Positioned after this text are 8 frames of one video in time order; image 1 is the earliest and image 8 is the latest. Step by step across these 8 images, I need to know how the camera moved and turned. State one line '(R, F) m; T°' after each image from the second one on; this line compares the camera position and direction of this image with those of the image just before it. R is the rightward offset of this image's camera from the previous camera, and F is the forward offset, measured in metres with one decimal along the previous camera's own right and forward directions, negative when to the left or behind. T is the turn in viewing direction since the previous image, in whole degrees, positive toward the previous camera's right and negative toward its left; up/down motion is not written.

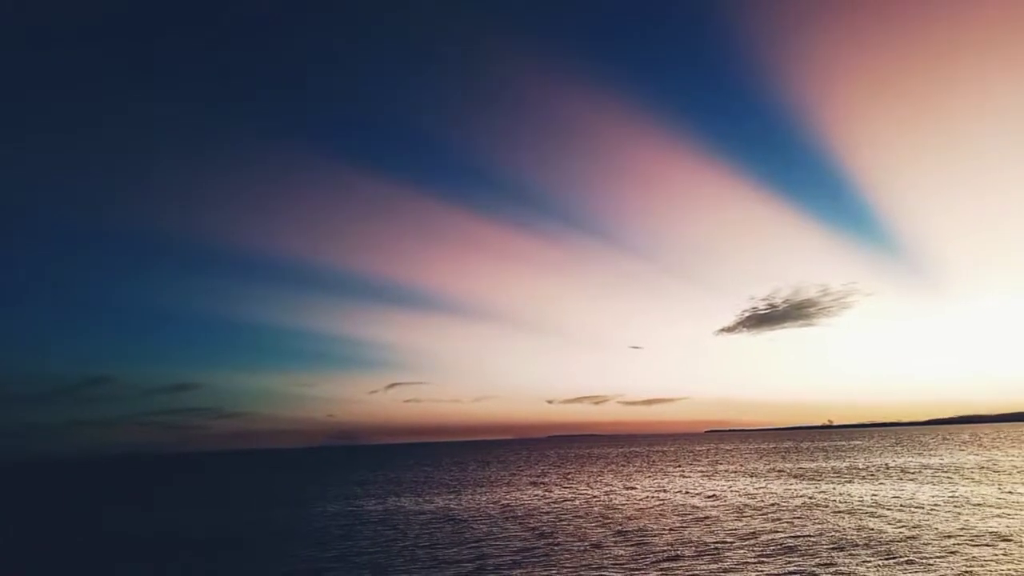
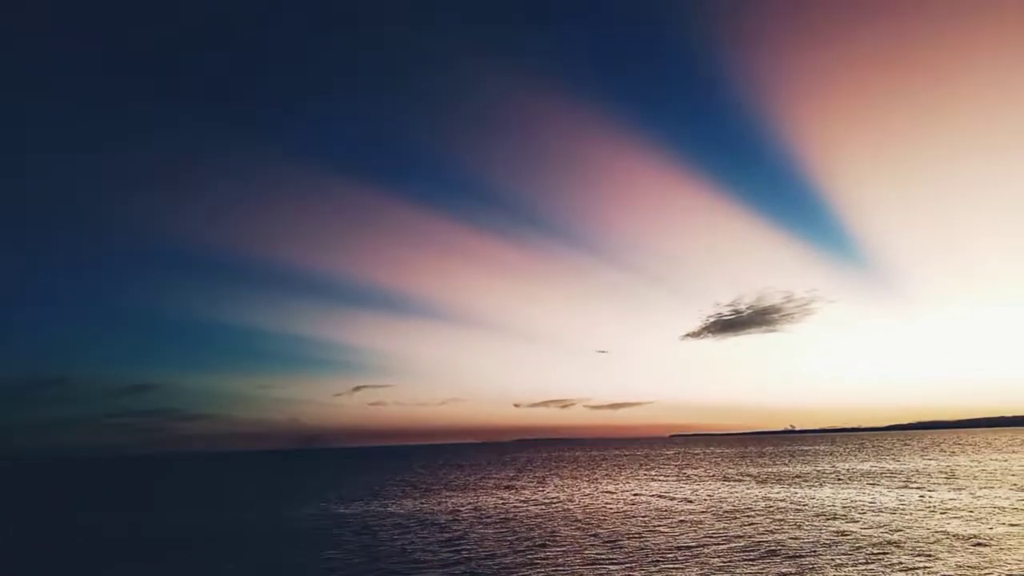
(-0.4, +0.3) m; +2°
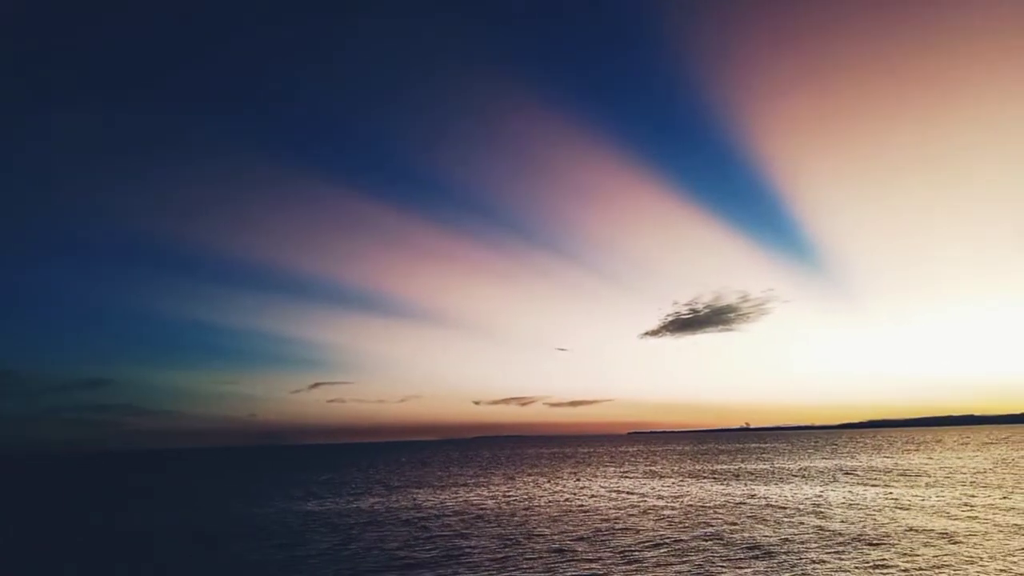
(-0.6, +0.3) m; +3°
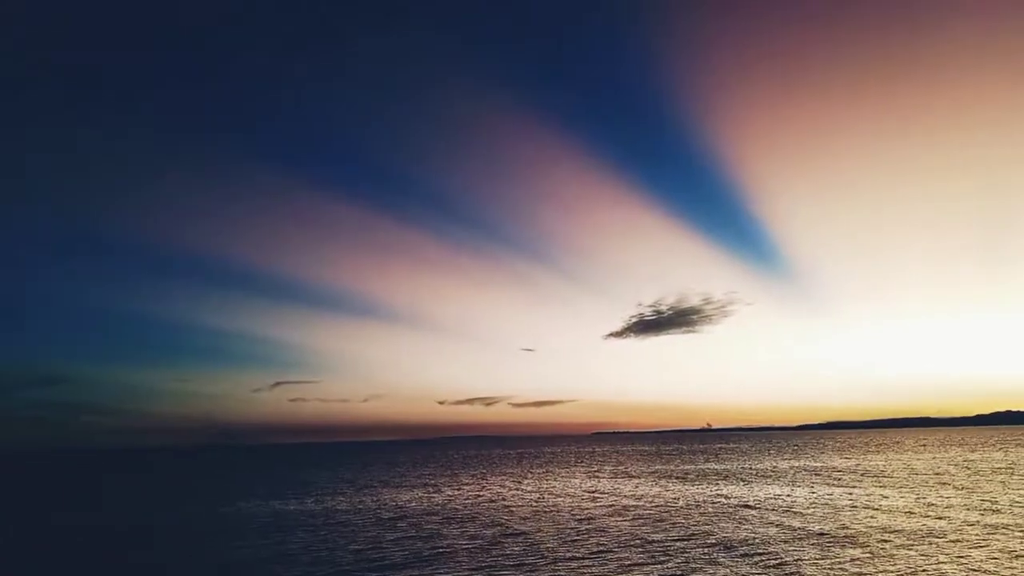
(-0.3, 0.0) m; +2°
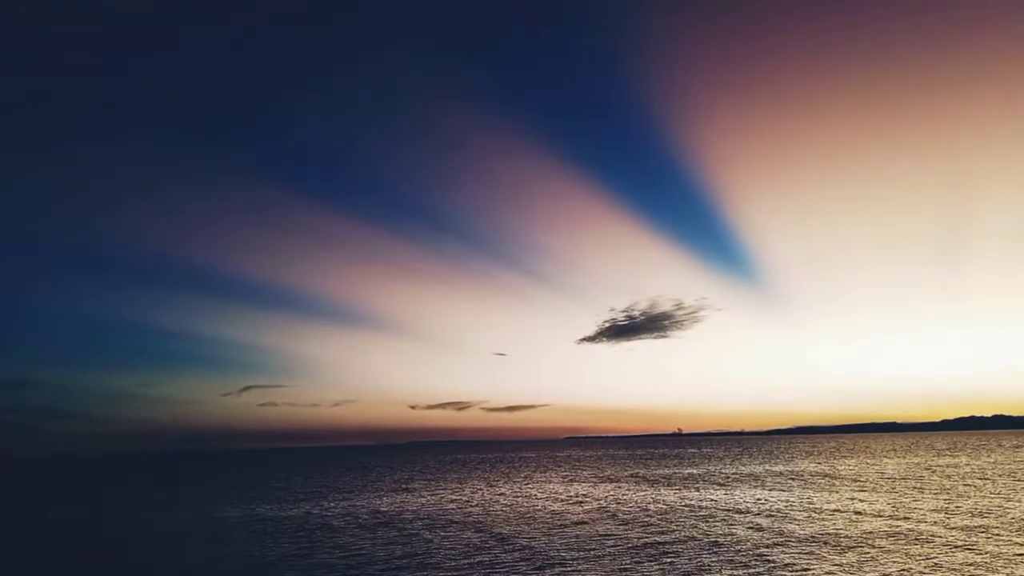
(-0.3, +0.1) m; +2°
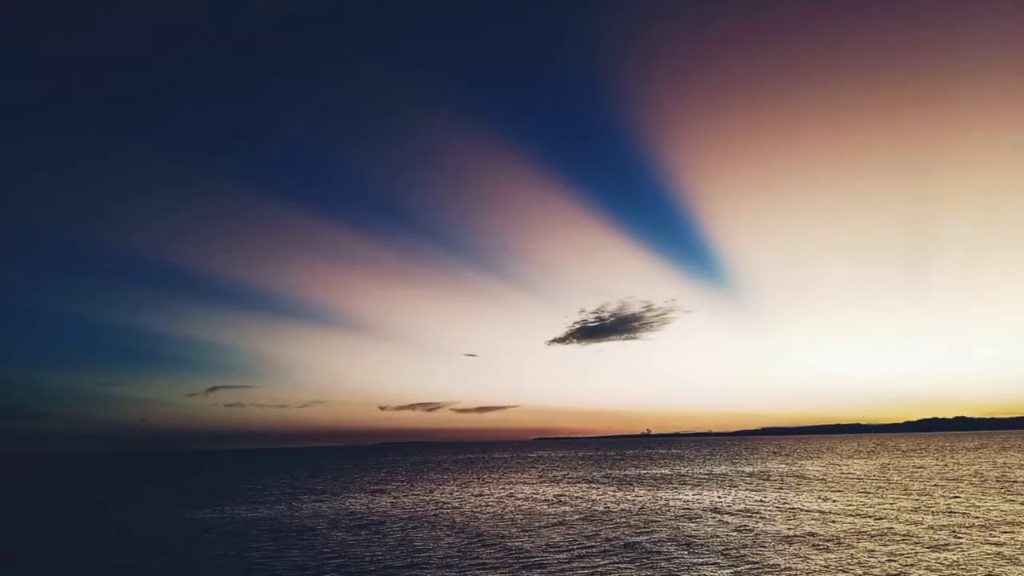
(-0.3, 0.0) m; +2°
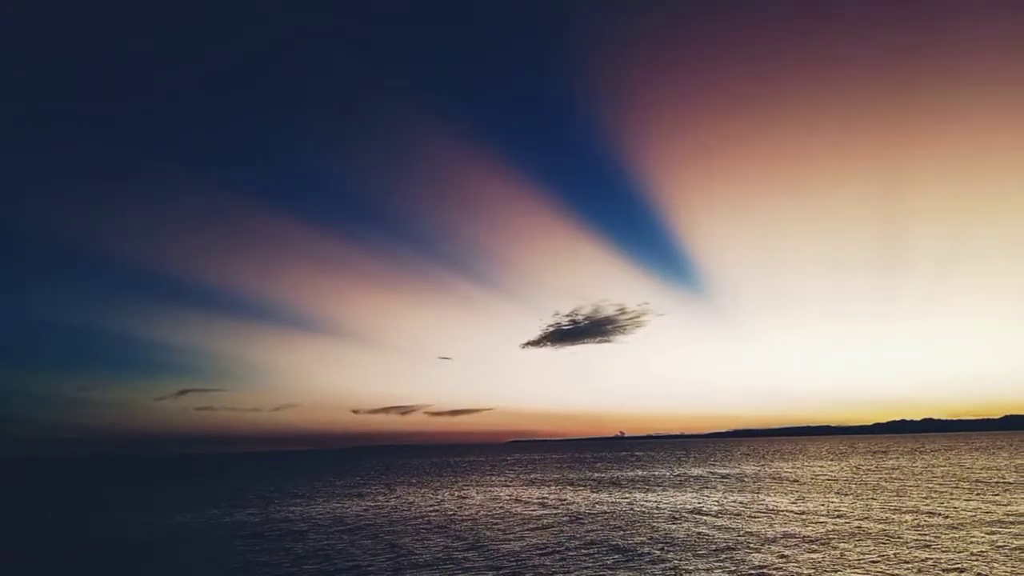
(-0.5, -0.2) m; +2°
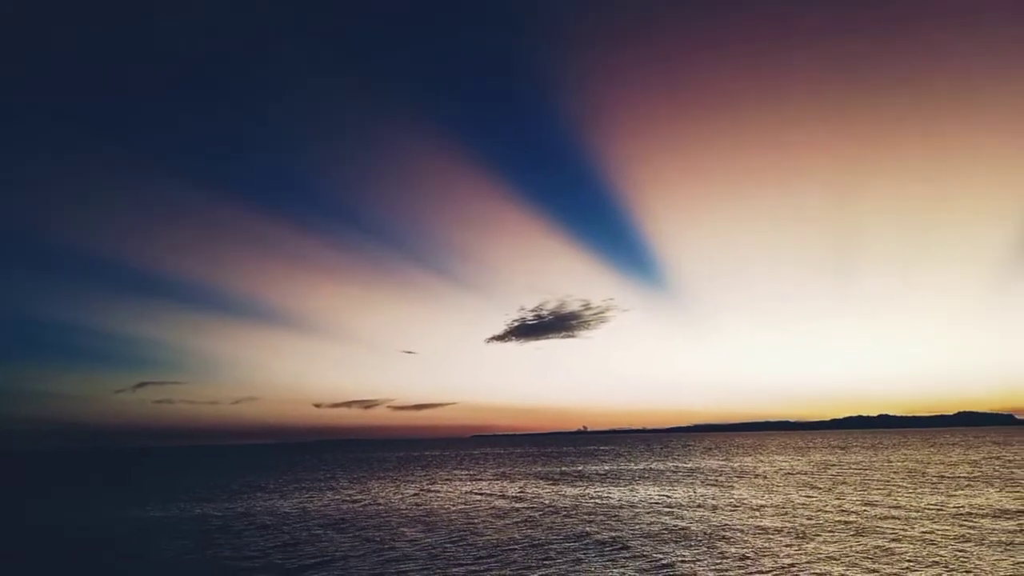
(-0.5, +0.3) m; +2°
